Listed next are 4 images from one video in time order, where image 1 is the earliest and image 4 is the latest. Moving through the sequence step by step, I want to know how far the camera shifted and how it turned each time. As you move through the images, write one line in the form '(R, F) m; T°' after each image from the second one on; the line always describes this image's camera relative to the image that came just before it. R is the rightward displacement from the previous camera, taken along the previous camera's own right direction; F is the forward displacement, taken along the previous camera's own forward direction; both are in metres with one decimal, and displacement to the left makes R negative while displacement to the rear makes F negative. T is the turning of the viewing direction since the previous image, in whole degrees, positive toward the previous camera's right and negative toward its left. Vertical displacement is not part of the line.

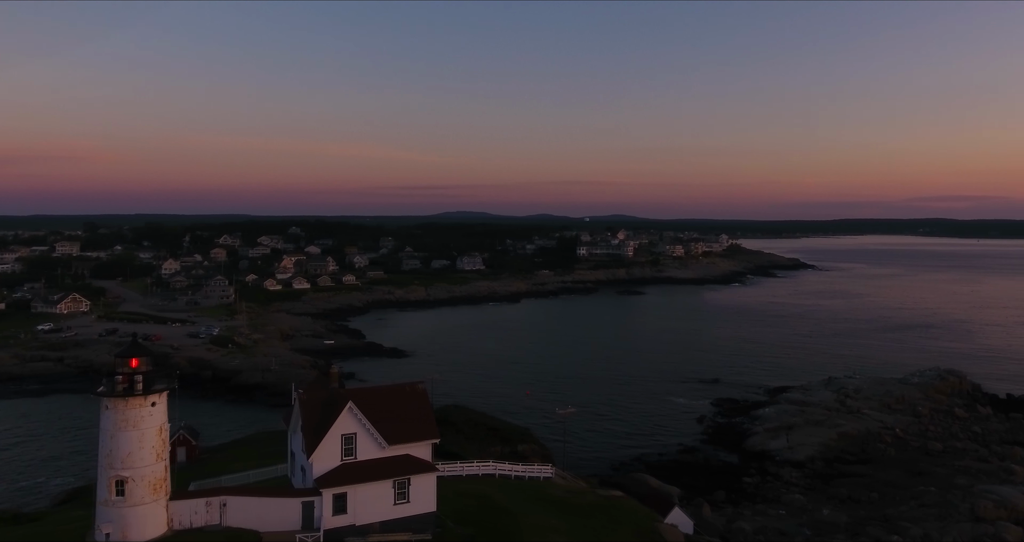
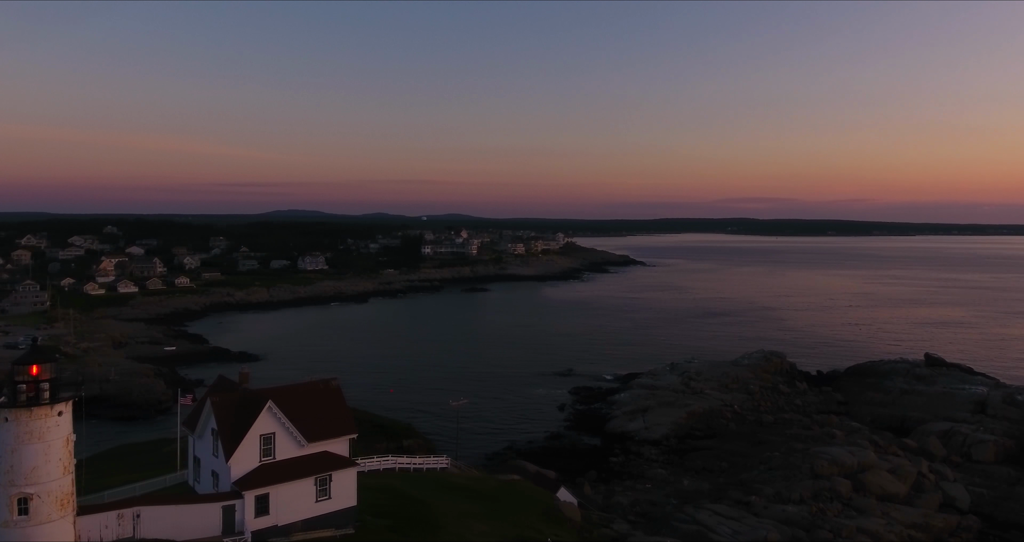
(-2.2, -0.6) m; +13°
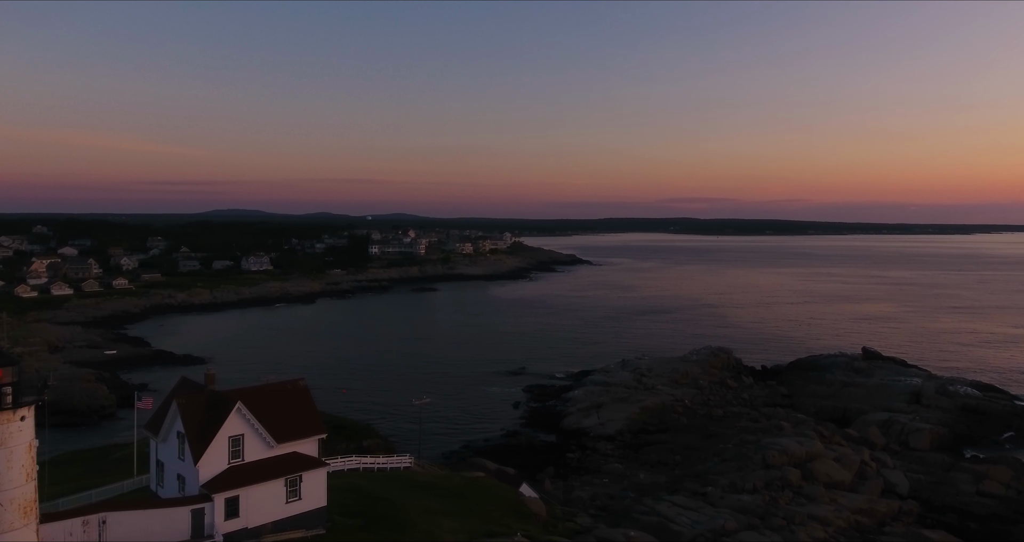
(-0.6, -0.2) m; +4°
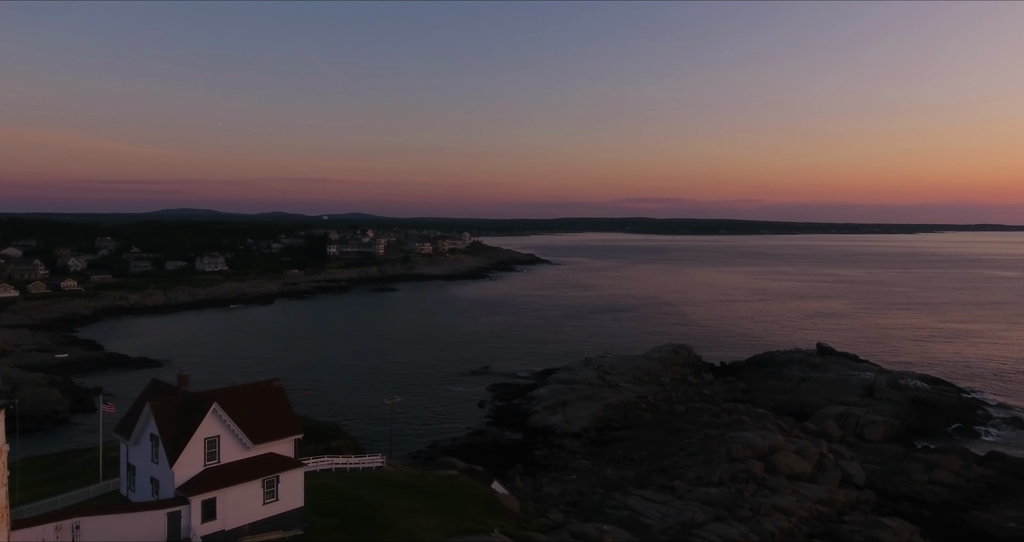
(-0.5, -0.2) m; +3°
